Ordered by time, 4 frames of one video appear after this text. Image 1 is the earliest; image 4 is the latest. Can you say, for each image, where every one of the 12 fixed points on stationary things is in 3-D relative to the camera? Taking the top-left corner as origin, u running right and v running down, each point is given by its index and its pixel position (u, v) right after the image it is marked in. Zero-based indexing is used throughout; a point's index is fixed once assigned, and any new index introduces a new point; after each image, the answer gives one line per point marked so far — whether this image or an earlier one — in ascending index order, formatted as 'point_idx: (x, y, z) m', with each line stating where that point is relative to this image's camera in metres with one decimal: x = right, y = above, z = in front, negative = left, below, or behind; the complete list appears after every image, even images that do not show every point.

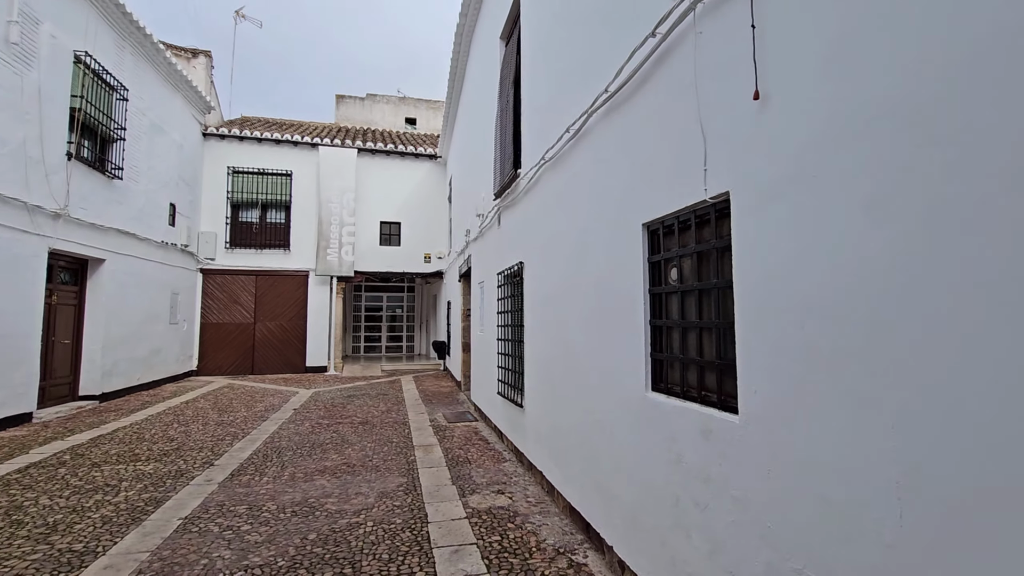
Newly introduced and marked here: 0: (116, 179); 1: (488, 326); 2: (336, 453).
0: (-5.6, +1.5, +7.2) m
1: (-0.2, -0.4, +5.4) m
2: (-1.5, -1.5, +4.5) m
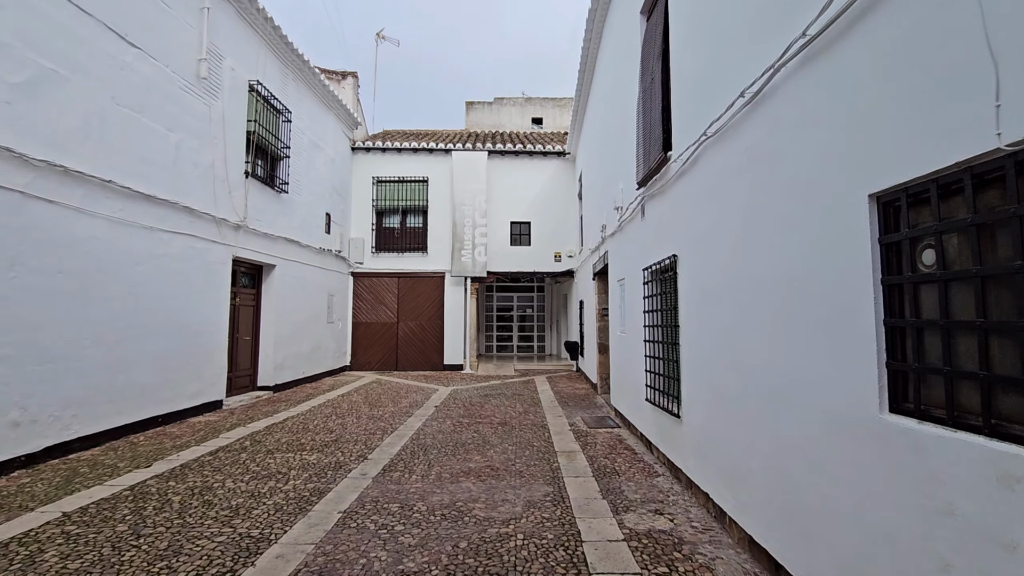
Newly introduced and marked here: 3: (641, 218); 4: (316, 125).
0: (-3.6, +1.5, +8.1) m
1: (+1.2, -0.4, +5.0) m
2: (-0.3, -1.4, +4.5) m
3: (+1.2, +0.6, +4.6) m
4: (-3.6, +3.0, +9.4) m
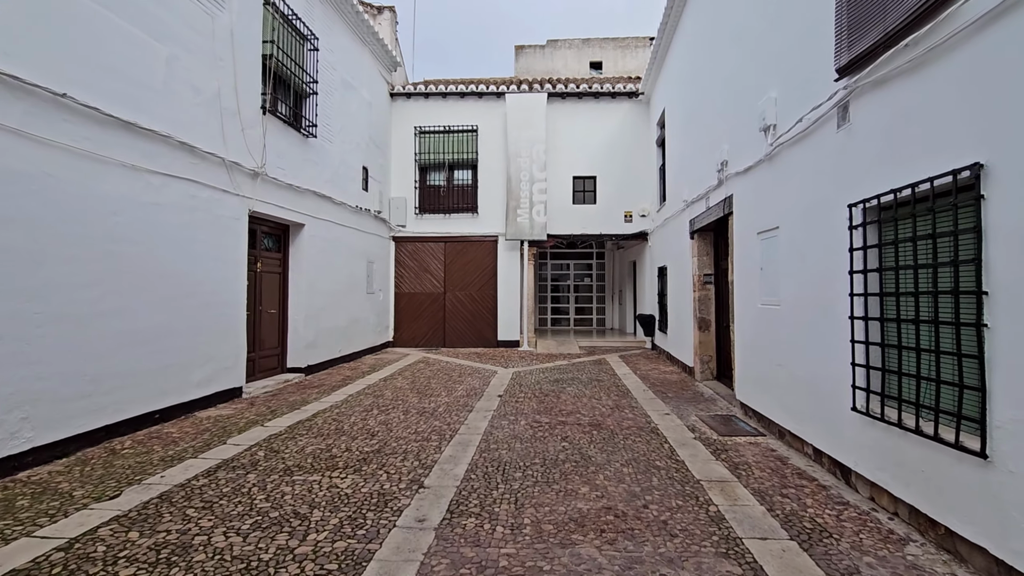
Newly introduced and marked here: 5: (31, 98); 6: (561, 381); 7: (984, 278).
0: (-2.6, +2.0, +6.7) m
1: (+1.9, 0.0, +3.4) m
2: (+0.4, -1.1, +3.0) m
3: (+1.9, +0.9, +3.0) m
4: (-2.5, +3.5, +8.0) m
5: (-3.1, +1.2, +3.3) m
6: (+0.6, -1.1, +6.3) m
7: (+1.8, 0.0, +2.0) m
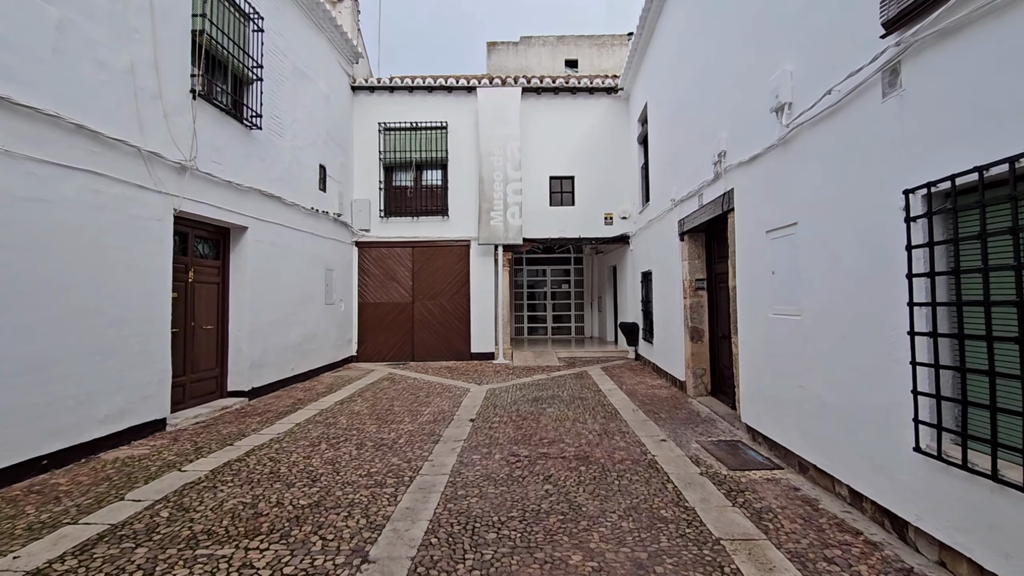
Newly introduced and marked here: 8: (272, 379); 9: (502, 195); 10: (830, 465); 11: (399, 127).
0: (-3.0, +1.8, +5.9) m
1: (+1.7, -0.1, +2.8) m
2: (+0.3, -1.2, +2.4) m
3: (+1.7, +0.9, +2.4) m
4: (-2.9, +3.4, +7.2) m
5: (-3.3, +1.1, +2.5) m
6: (+0.3, -1.2, +5.7) m
7: (+1.7, 0.0, +1.4) m
8: (-2.9, -1.1, +6.2) m
9: (-0.2, +1.6, +8.9) m
10: (+1.8, -1.0, +2.9) m
11: (-2.0, +2.9, +9.2) m
